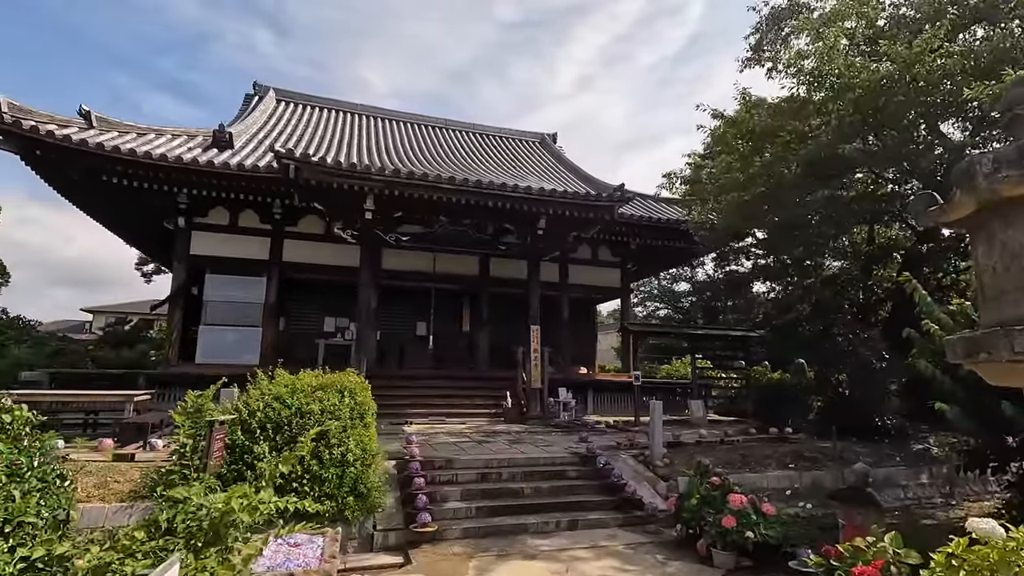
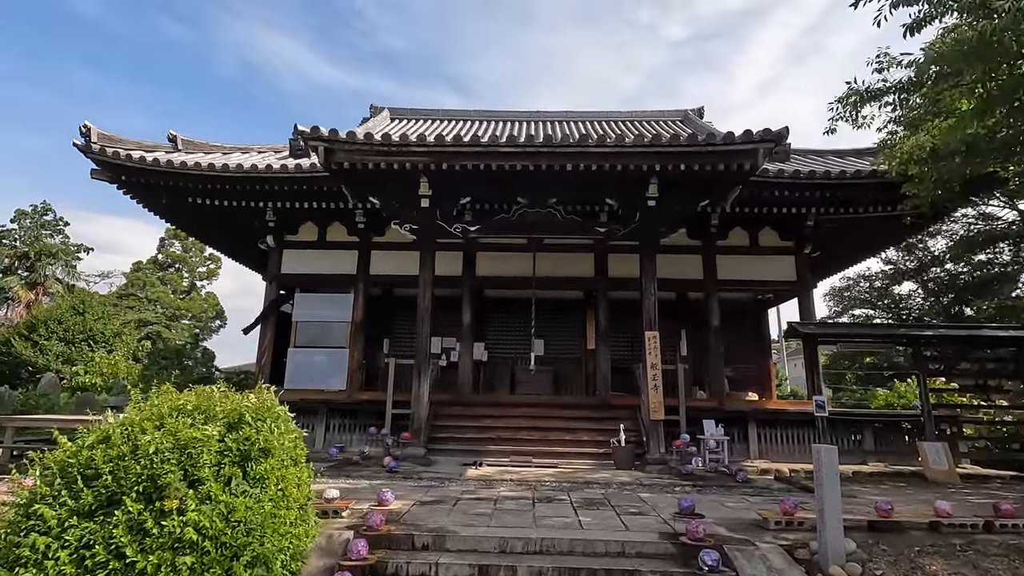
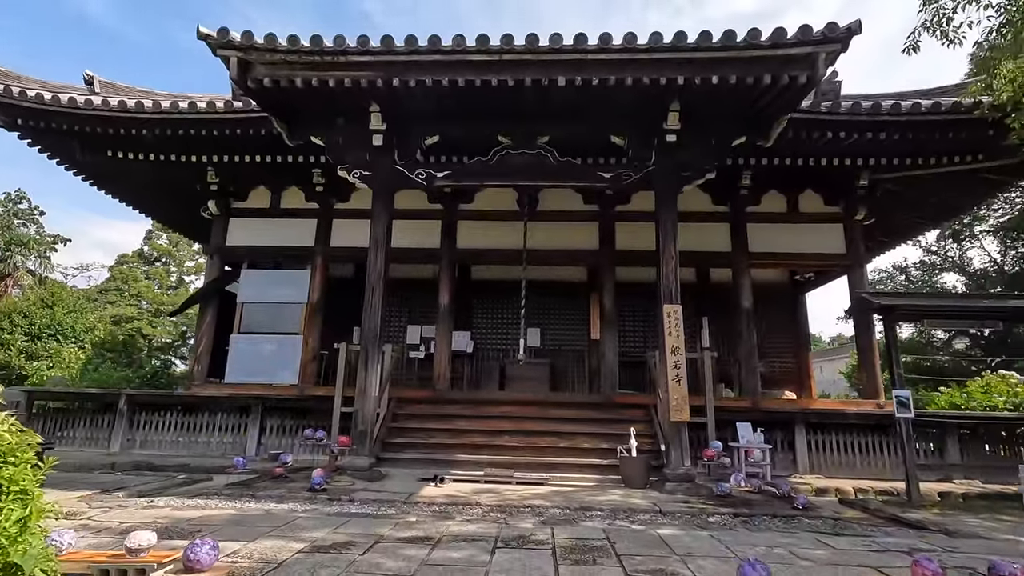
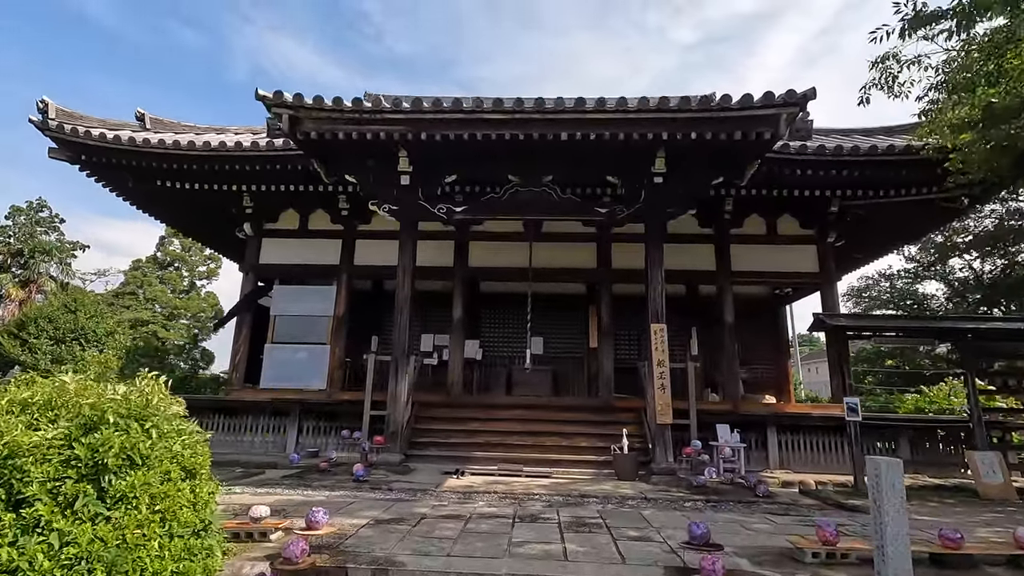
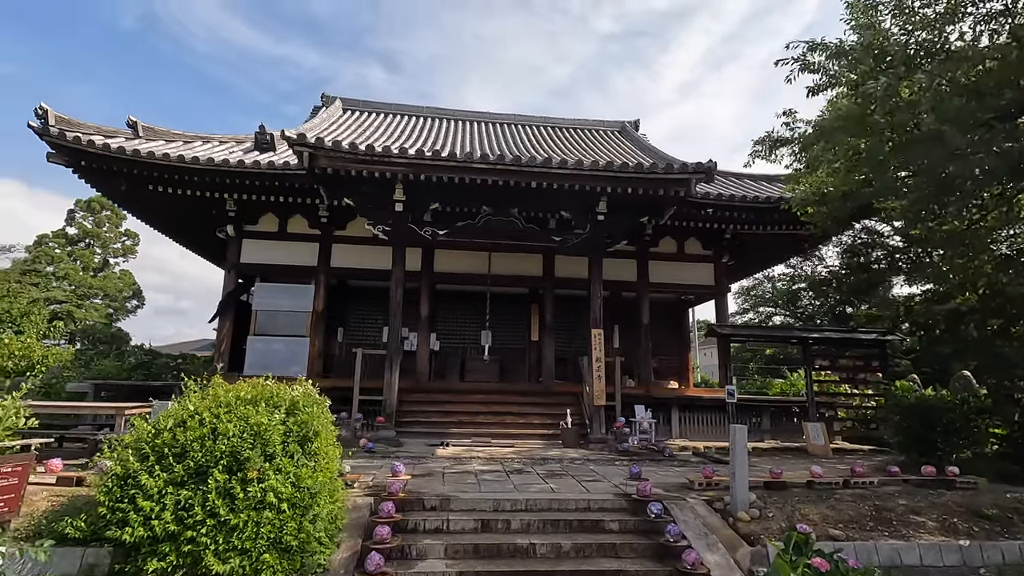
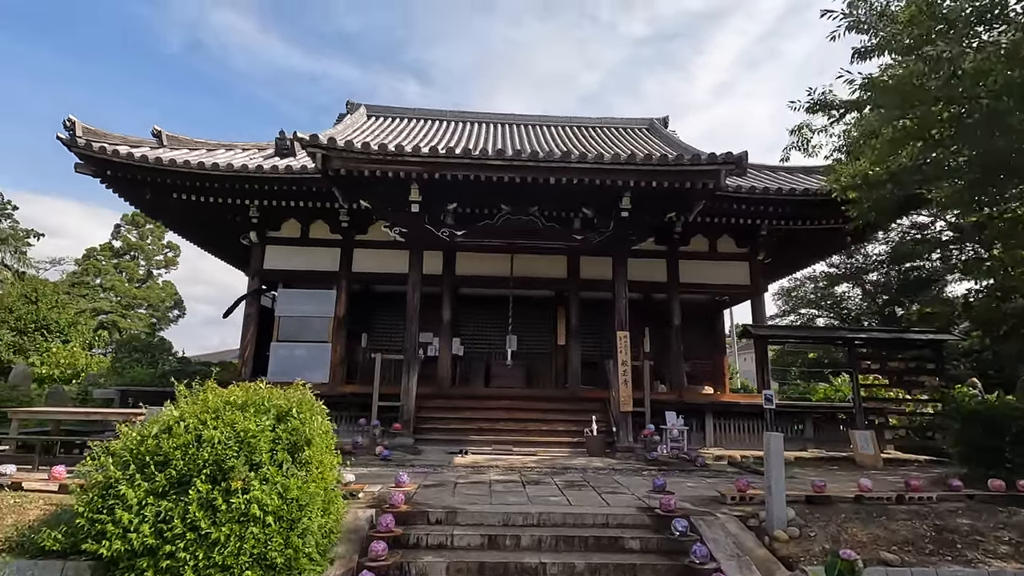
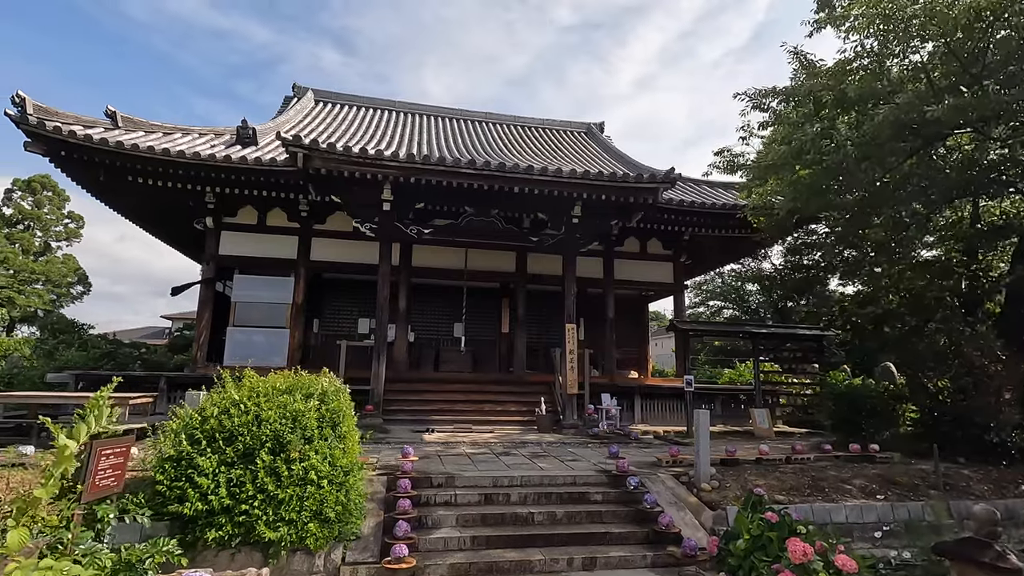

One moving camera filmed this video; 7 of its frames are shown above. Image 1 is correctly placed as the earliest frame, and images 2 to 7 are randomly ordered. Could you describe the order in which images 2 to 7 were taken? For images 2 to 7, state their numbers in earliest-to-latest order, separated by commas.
7, 5, 6, 2, 4, 3
